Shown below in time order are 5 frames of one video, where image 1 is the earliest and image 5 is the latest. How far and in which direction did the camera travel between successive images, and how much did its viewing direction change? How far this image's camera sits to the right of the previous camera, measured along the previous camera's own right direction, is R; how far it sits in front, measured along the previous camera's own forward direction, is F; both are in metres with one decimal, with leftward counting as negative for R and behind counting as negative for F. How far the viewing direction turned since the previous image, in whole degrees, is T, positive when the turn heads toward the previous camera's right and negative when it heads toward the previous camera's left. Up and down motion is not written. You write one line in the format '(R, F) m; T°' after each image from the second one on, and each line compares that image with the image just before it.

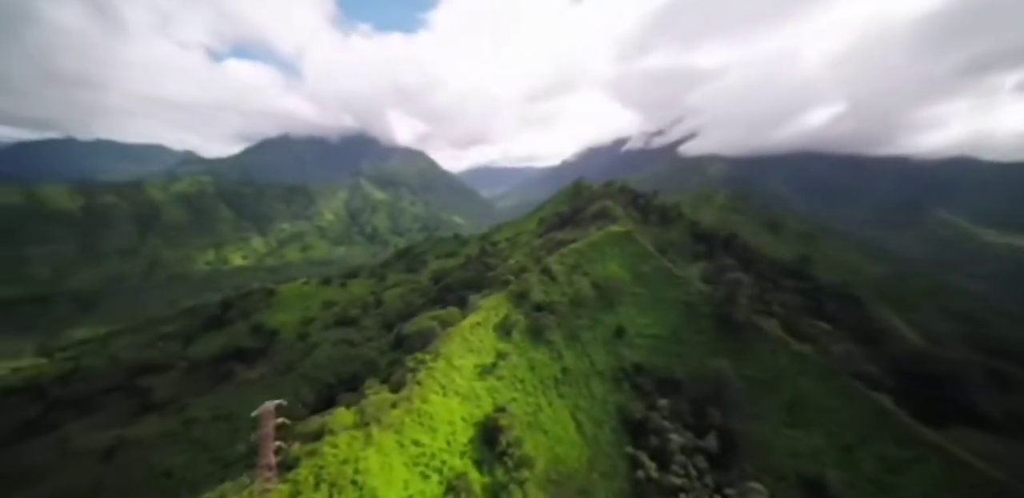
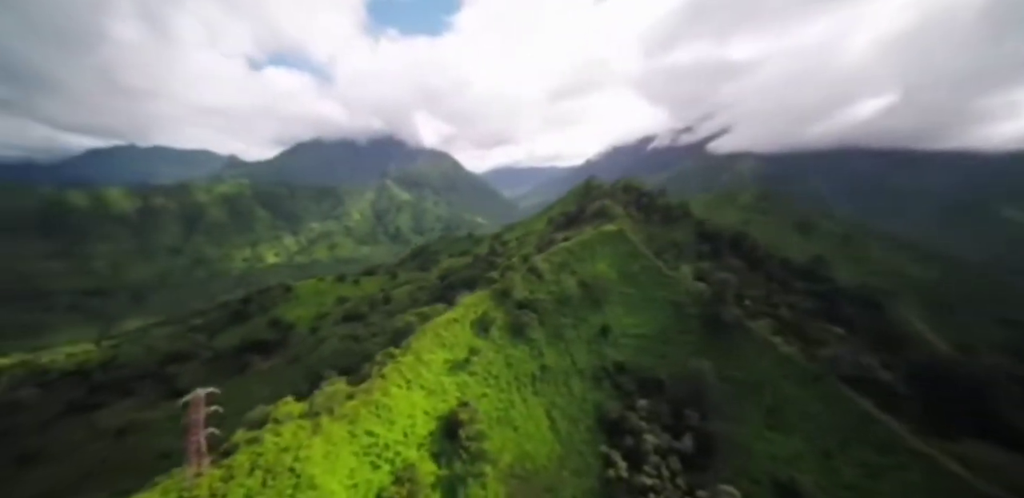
(+9.4, -0.8) m; -4°
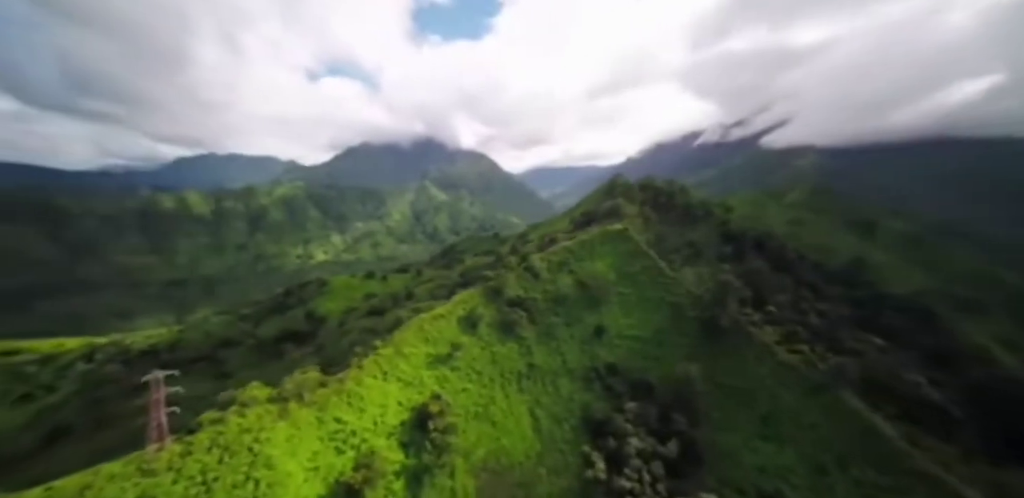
(+10.8, -0.4) m; -6°
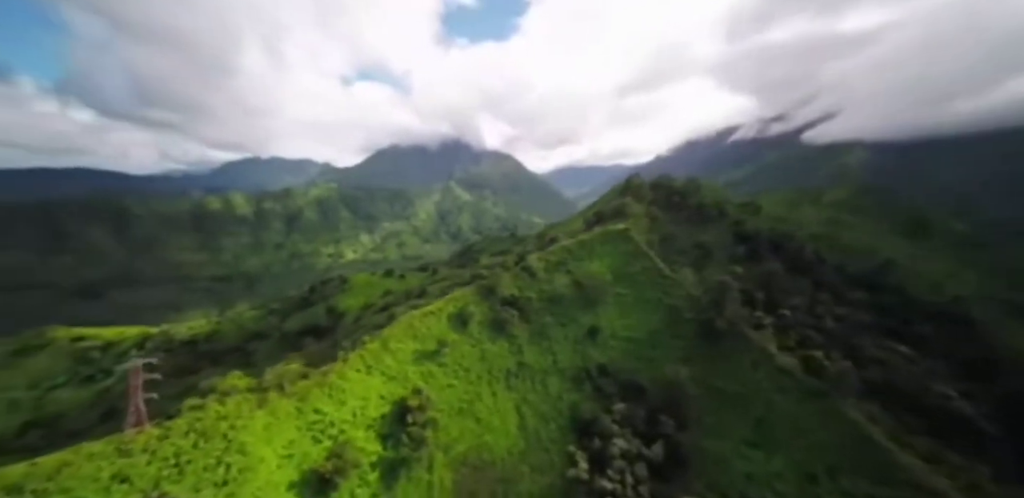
(+7.6, -0.3) m; -4°
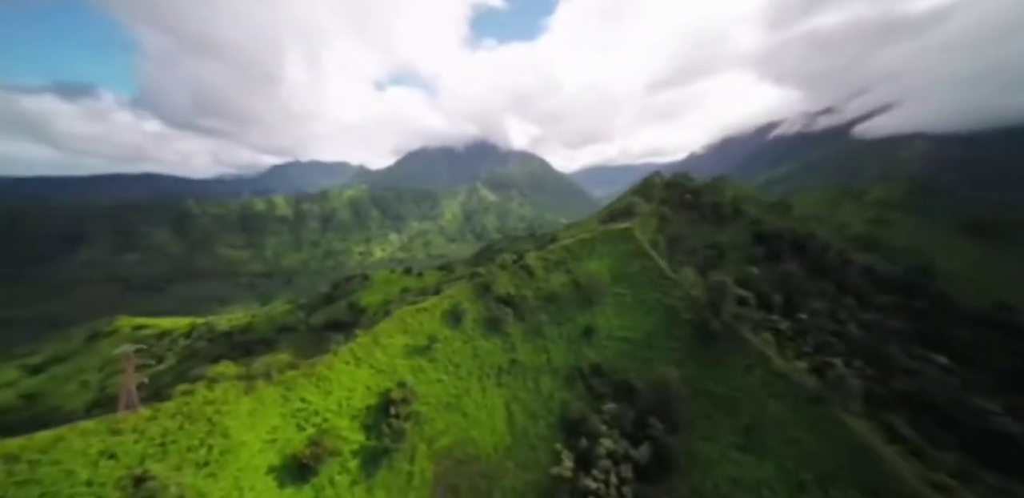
(+7.5, -0.1) m; -5°
